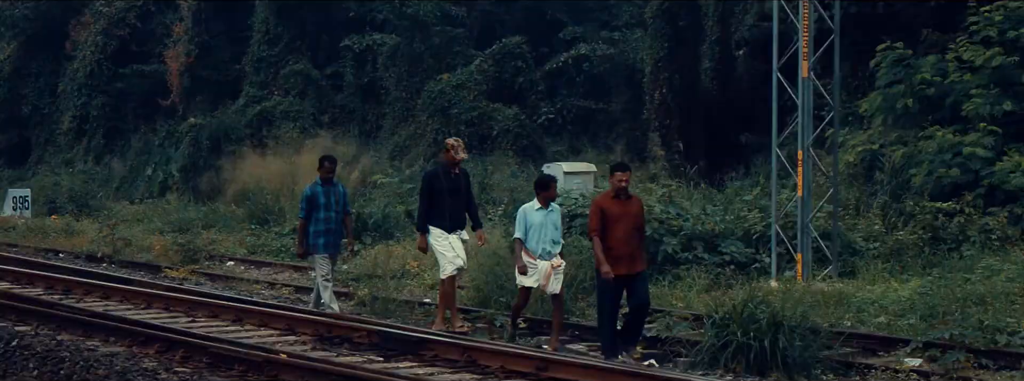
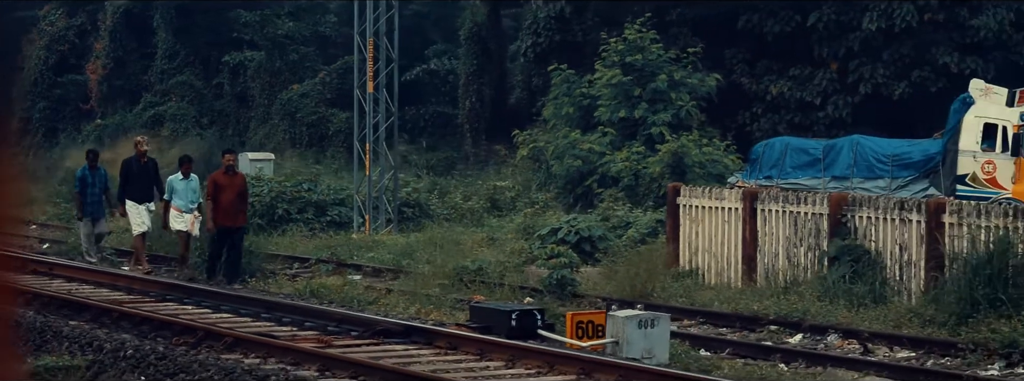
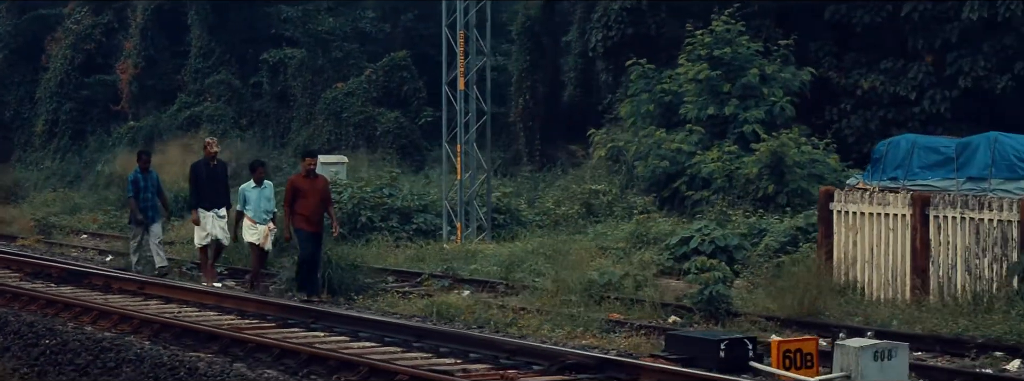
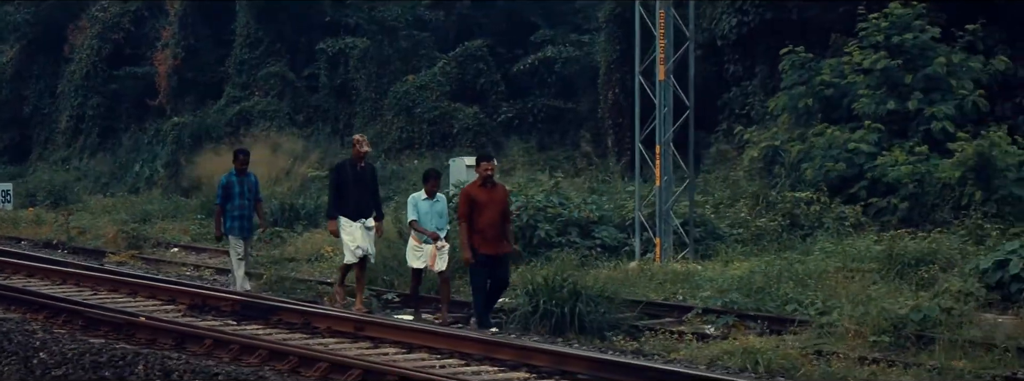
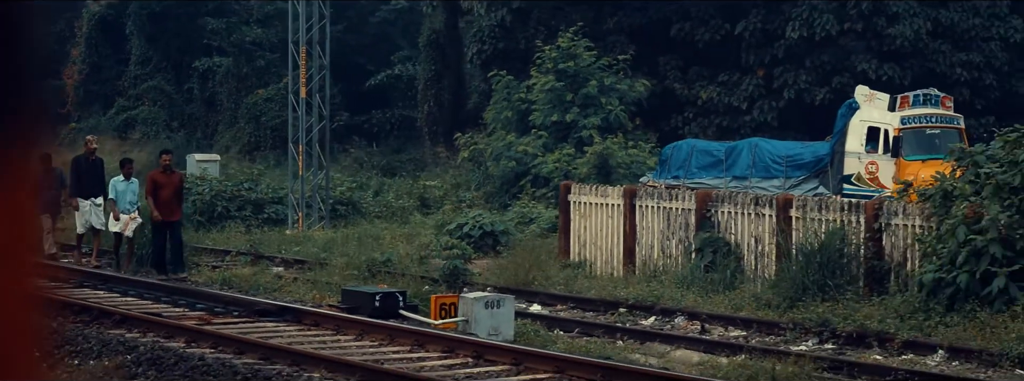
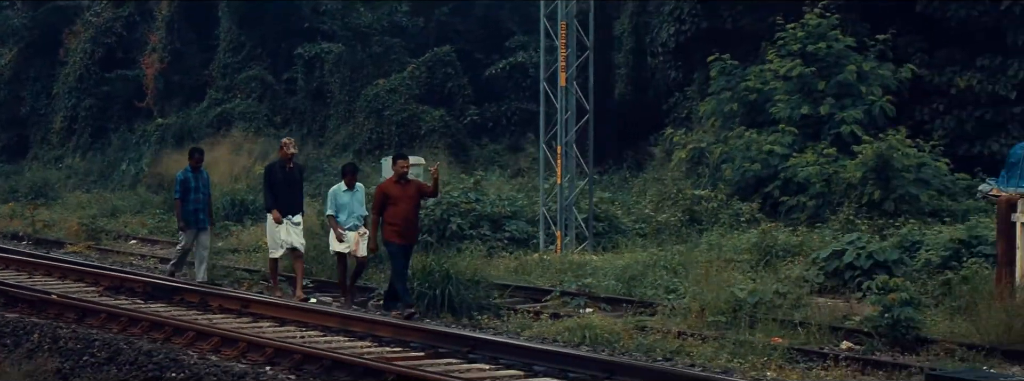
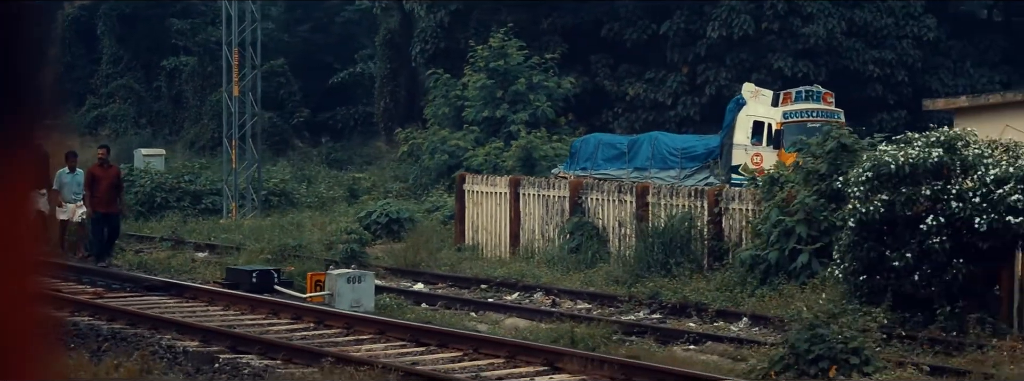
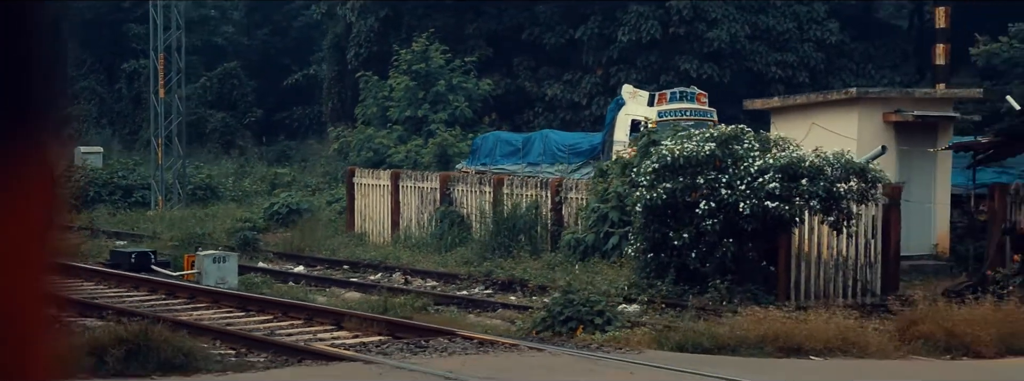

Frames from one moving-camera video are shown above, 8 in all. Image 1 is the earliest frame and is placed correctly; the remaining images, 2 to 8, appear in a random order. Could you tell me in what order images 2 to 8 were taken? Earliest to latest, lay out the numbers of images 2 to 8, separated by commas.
4, 6, 3, 2, 5, 7, 8
